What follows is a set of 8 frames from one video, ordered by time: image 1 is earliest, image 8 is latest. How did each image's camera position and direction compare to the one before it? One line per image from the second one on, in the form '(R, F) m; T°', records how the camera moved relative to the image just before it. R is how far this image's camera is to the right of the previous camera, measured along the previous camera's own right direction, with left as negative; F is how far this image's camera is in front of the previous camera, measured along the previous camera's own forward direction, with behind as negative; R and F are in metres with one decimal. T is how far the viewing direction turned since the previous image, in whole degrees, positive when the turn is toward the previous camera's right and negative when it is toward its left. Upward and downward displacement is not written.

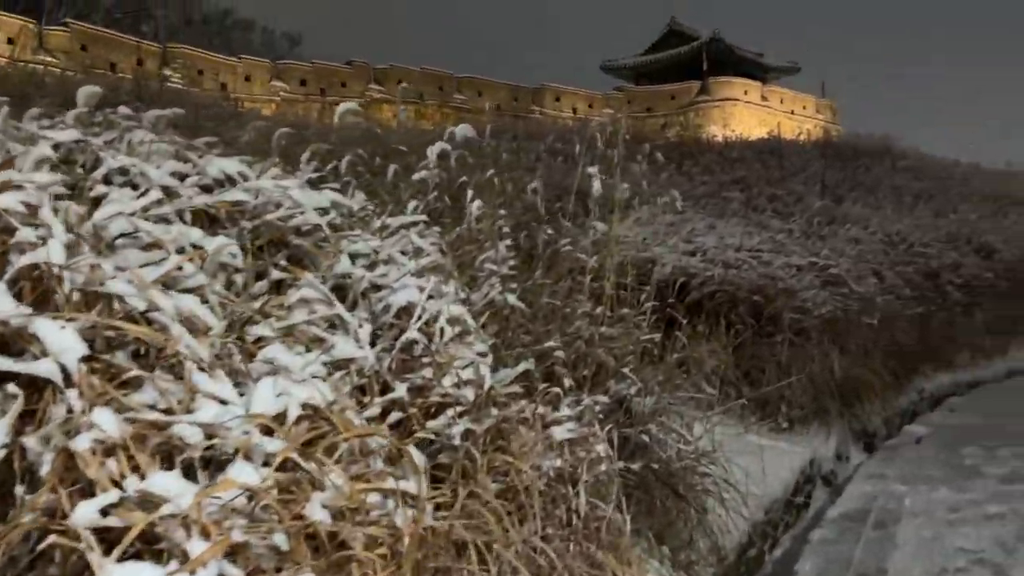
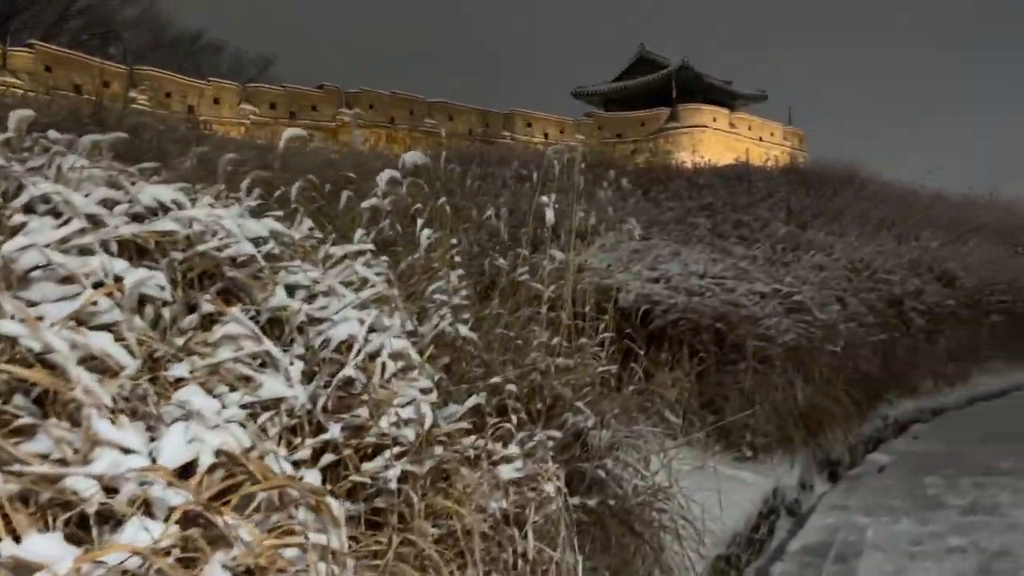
(+0.1, +0.1) m; +2°
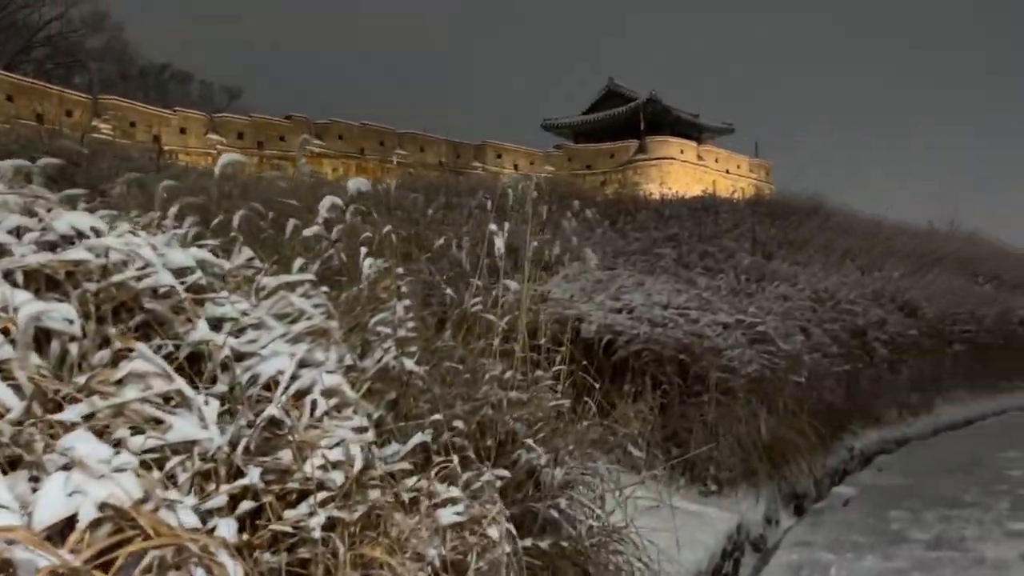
(+0.1, +0.1) m; +2°
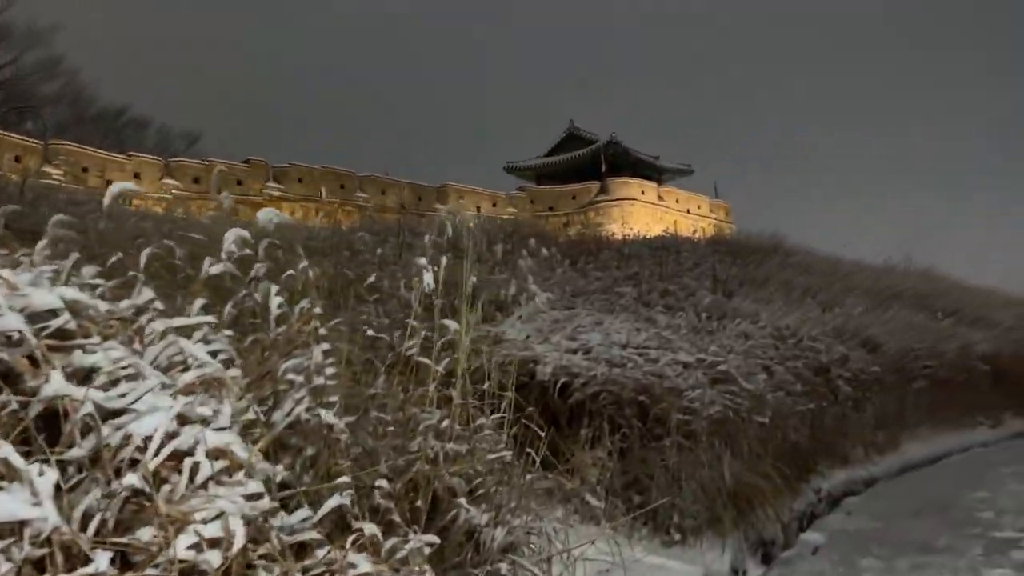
(+0.1, +0.2) m; +2°
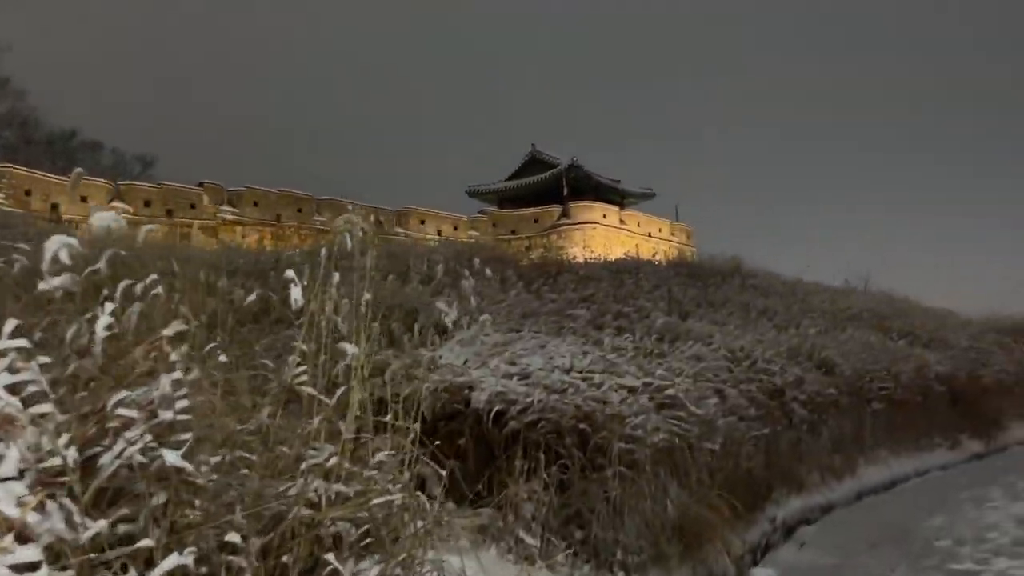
(+0.2, +0.3) m; +2°
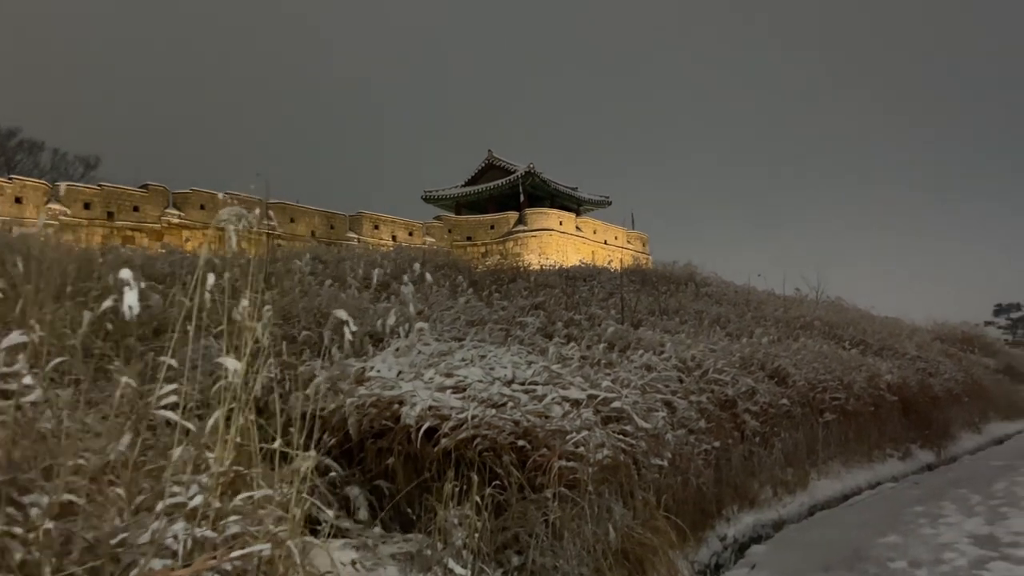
(+0.1, +0.3) m; +3°
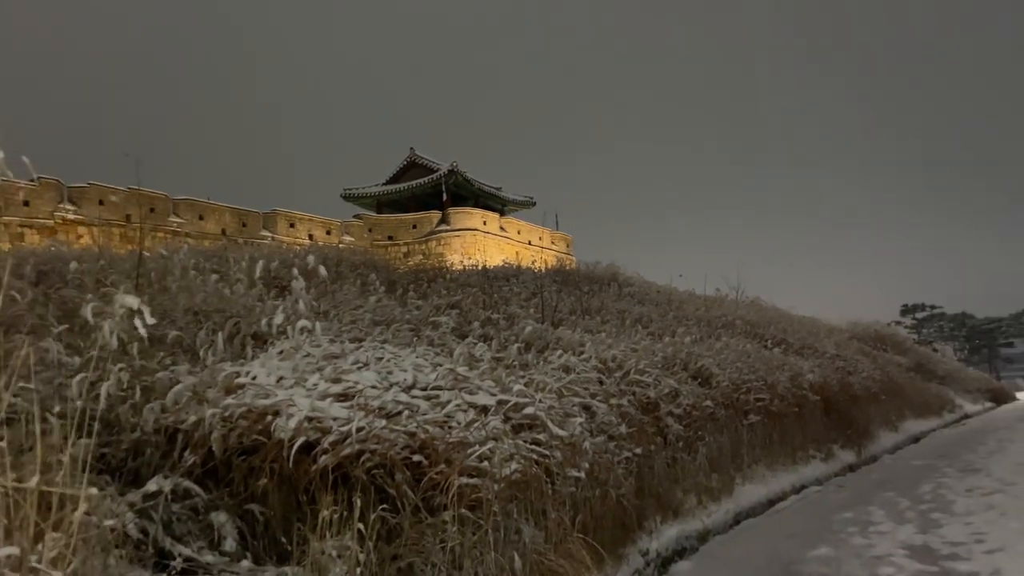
(+0.1, +0.5) m; +5°
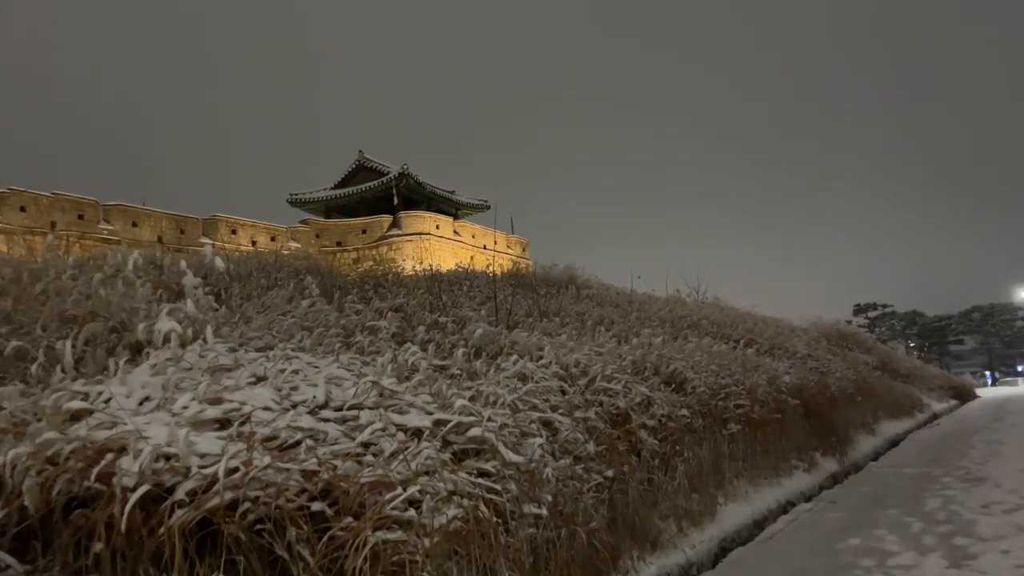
(+0.1, +0.9) m; +3°
